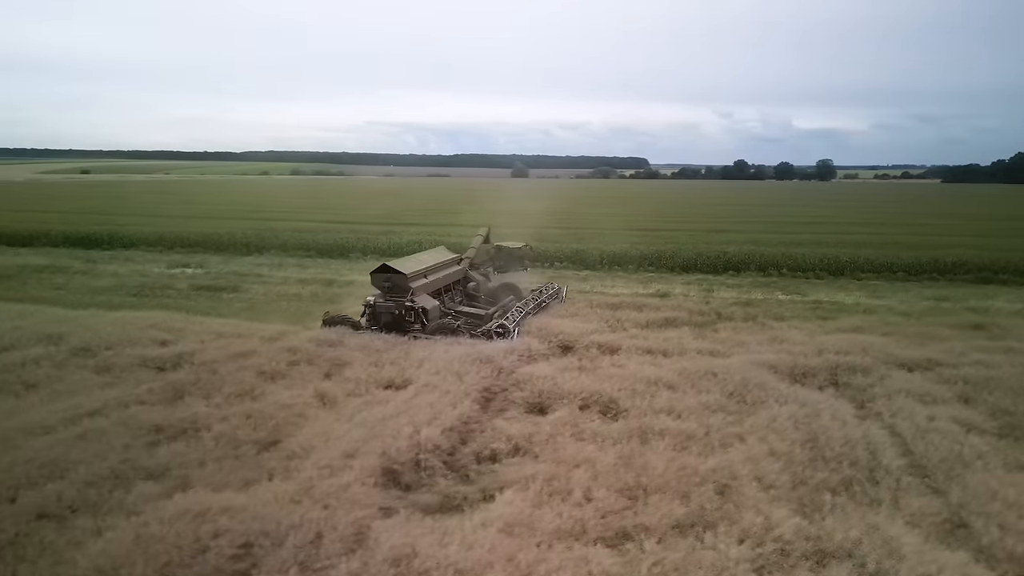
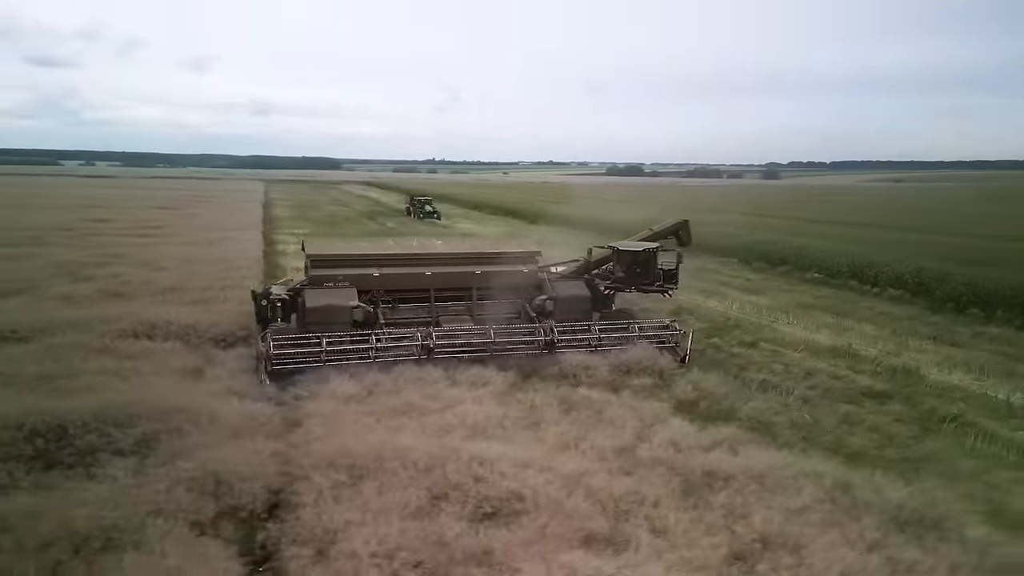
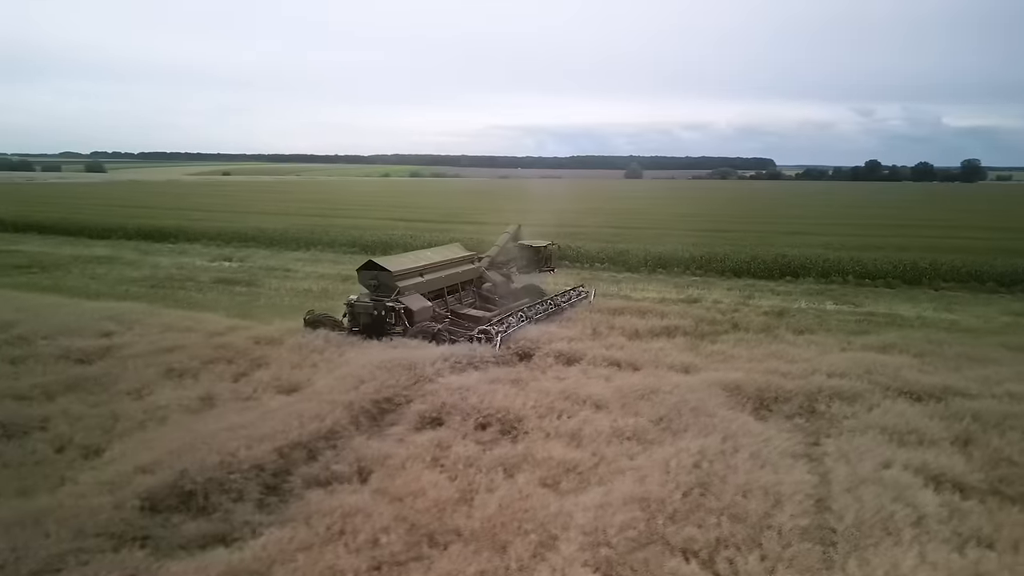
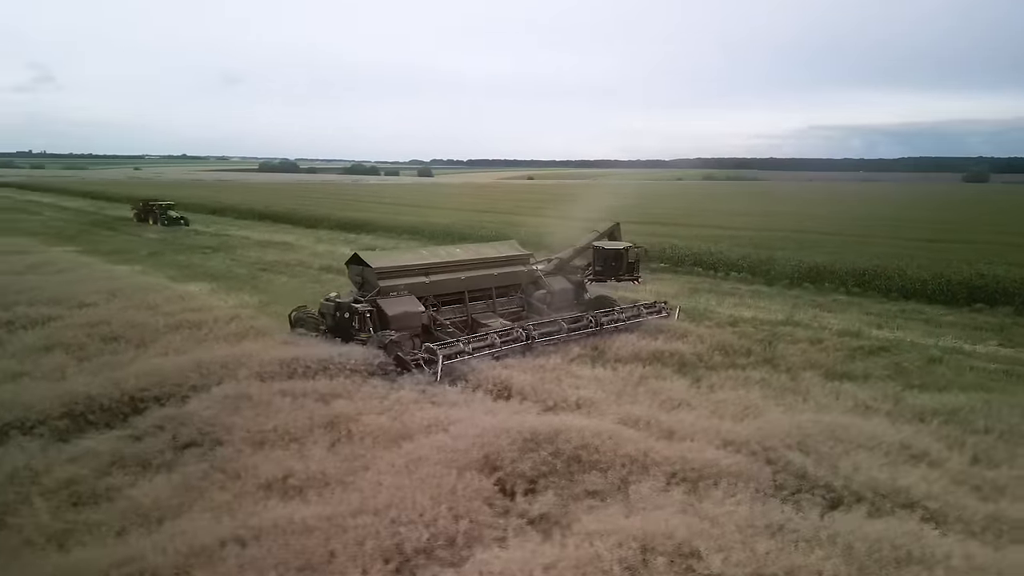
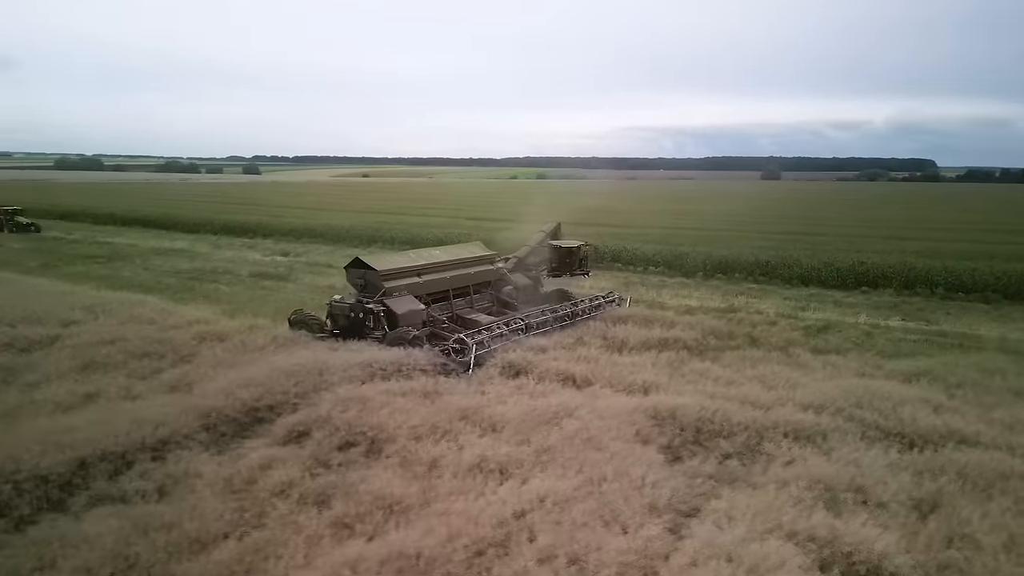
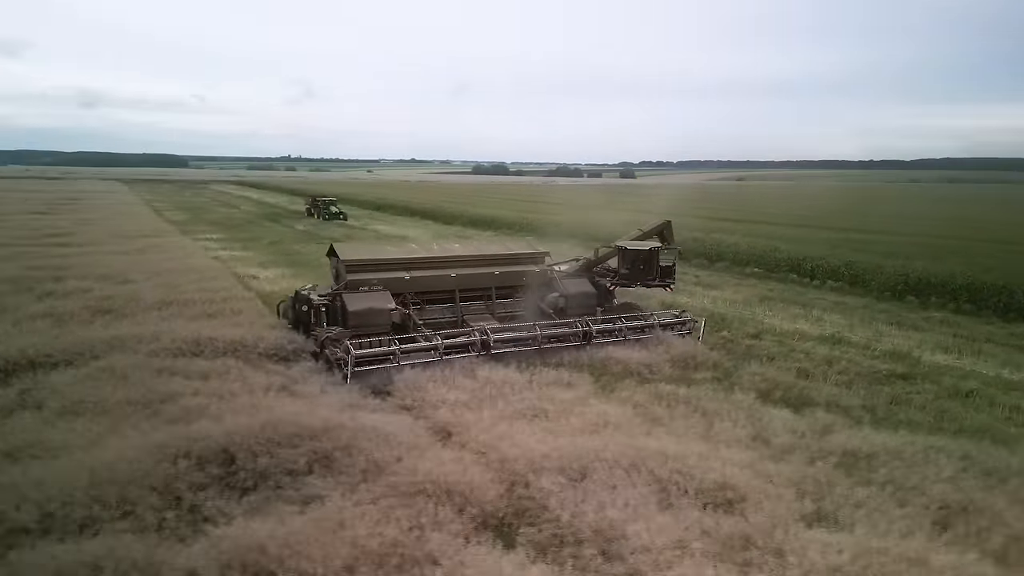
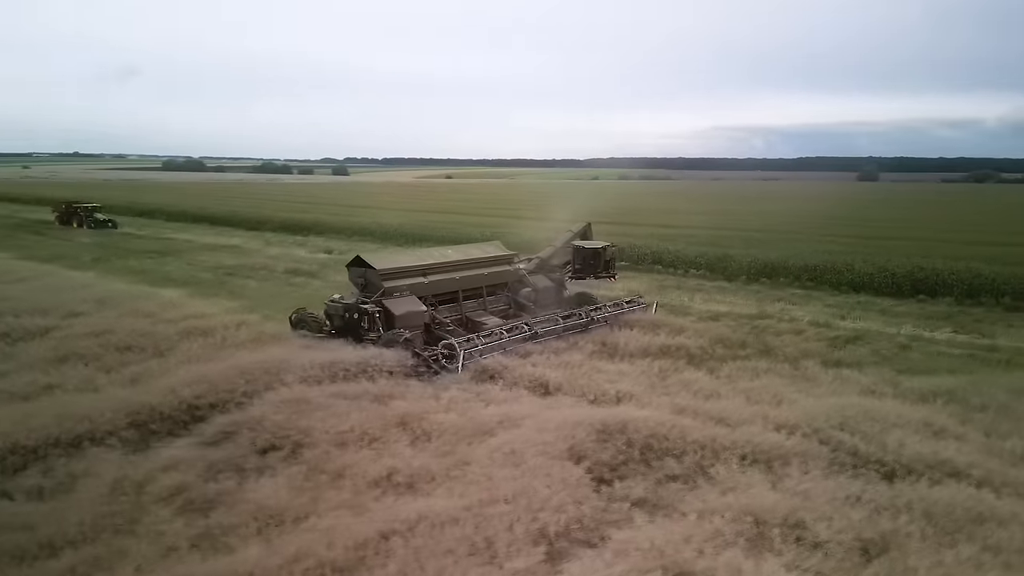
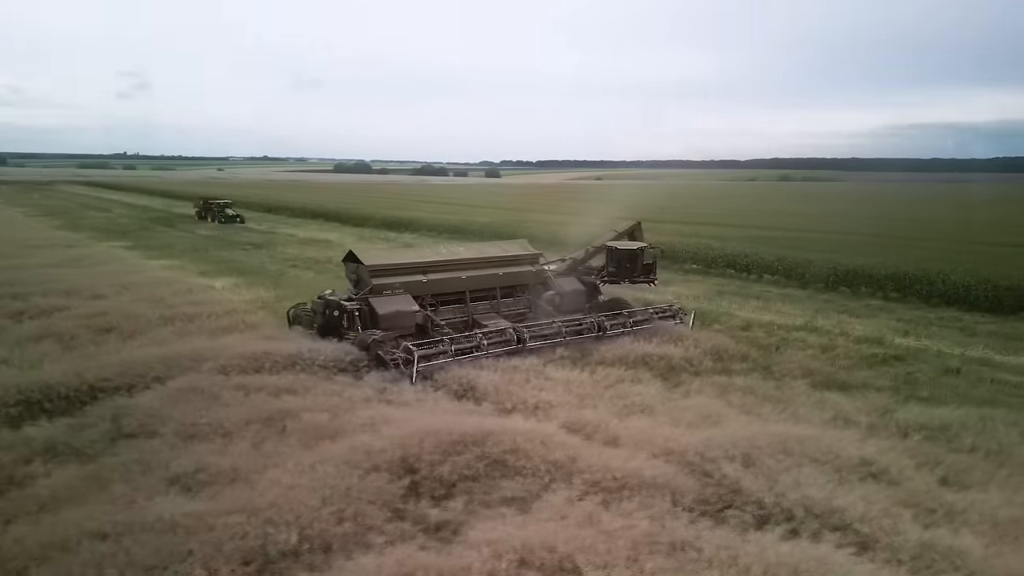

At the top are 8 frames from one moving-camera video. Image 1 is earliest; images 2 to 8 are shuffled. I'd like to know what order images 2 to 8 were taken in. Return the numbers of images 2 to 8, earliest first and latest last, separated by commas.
3, 5, 7, 4, 8, 6, 2
